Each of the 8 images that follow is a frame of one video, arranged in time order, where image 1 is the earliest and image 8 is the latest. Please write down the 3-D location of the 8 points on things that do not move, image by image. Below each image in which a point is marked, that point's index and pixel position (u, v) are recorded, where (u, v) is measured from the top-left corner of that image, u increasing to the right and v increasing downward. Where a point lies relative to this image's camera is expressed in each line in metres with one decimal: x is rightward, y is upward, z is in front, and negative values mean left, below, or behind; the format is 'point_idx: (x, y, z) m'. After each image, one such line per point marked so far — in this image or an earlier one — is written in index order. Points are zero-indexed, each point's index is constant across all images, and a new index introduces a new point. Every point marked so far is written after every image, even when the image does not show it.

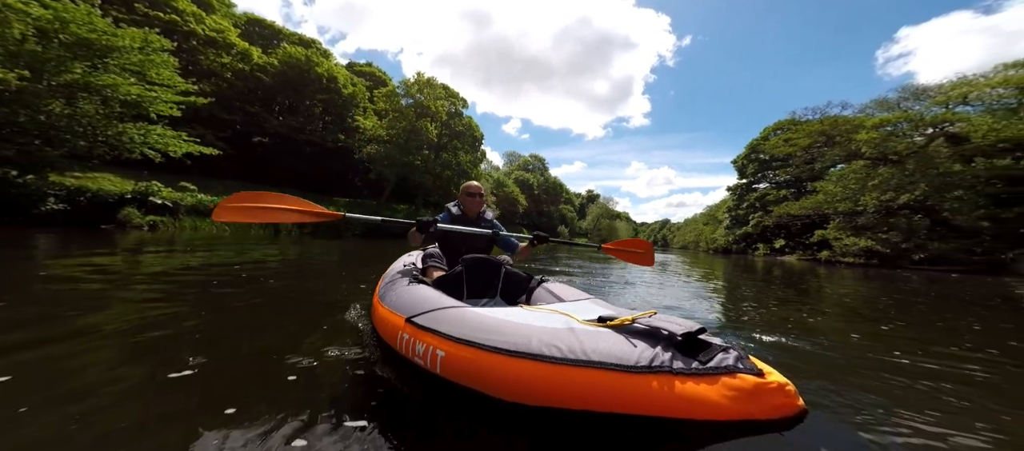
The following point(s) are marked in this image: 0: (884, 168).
0: (+11.8, +2.0, +10.7) m
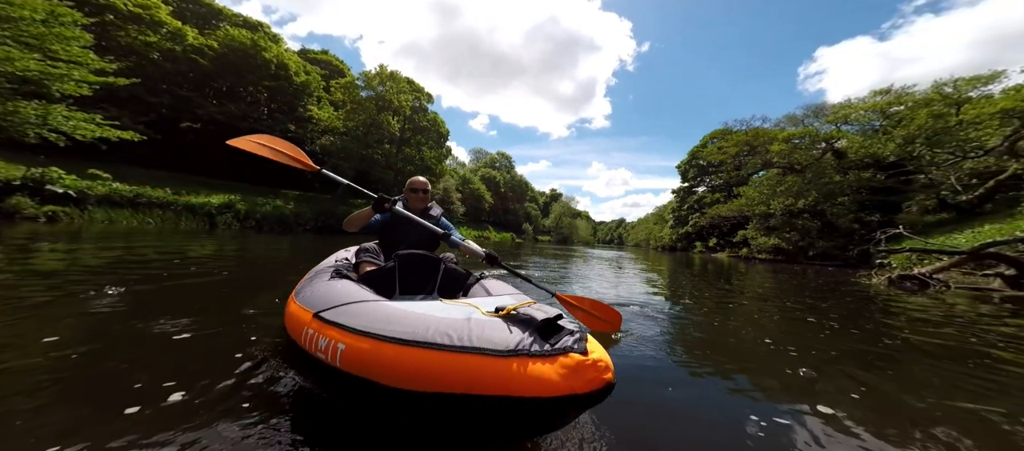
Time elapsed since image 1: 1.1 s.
0: (+10.1, +1.9, +12.2) m
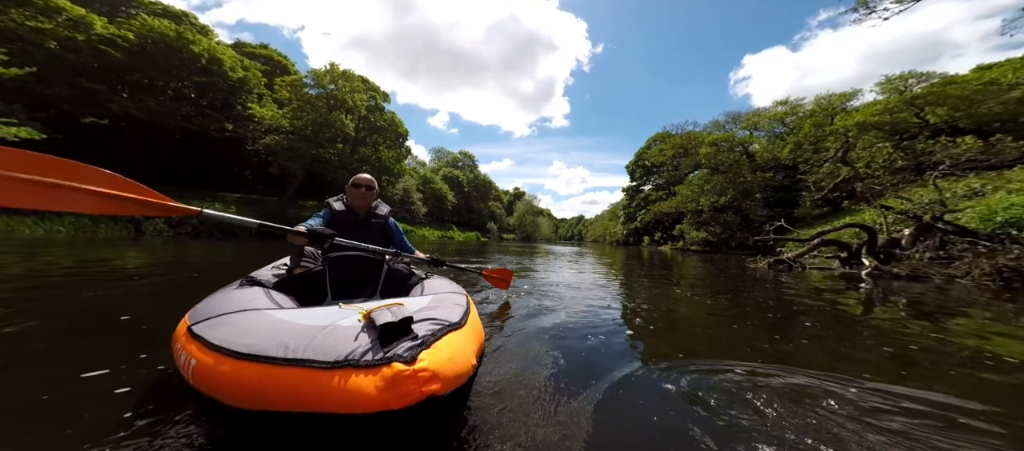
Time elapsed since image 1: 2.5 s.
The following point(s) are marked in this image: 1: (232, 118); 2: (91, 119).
0: (+8.2, +2.2, +13.5) m
1: (-14.5, +5.5, +18.1) m
2: (-17.4, +4.4, +14.5) m
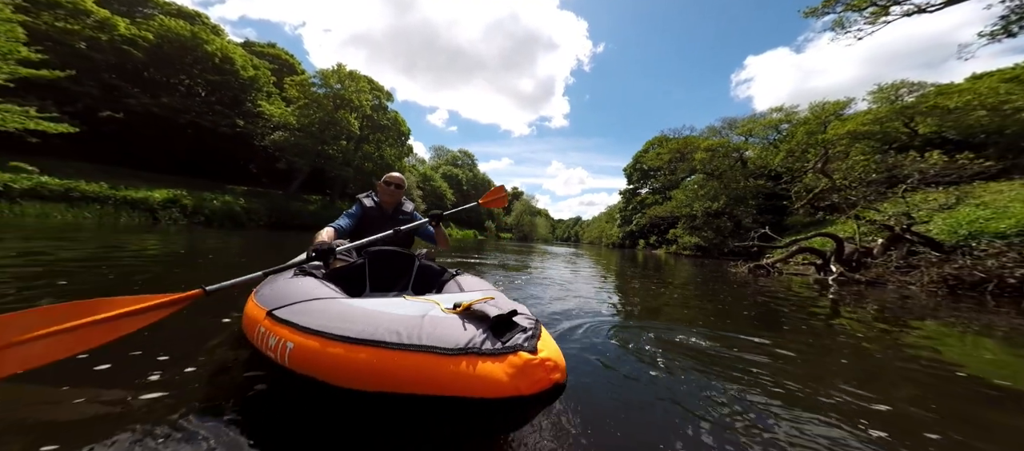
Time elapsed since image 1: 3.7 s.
0: (+8.3, +1.9, +14.0) m
1: (-14.4, +5.9, +18.4) m
2: (-17.3, +4.9, +14.8) m
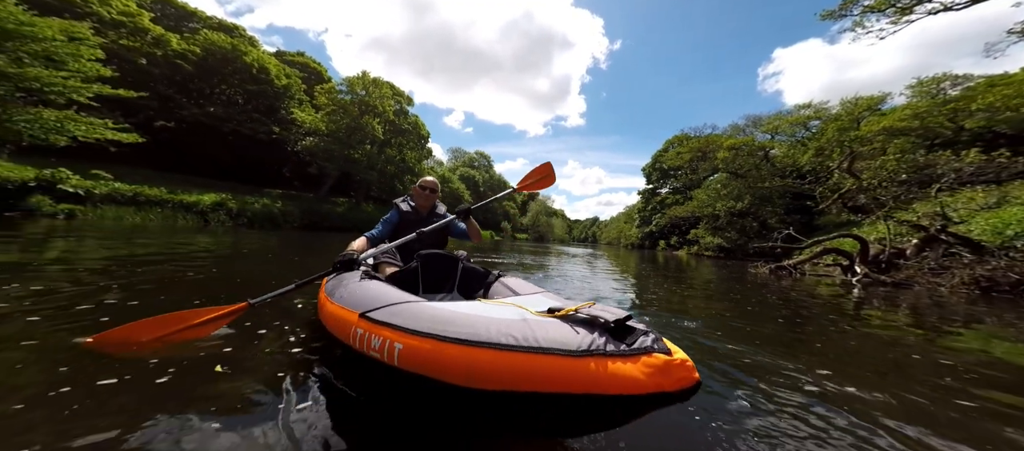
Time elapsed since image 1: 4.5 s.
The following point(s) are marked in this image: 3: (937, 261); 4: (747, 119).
0: (+9.2, +1.9, +14.0) m
1: (-13.3, +5.9, +19.4) m
2: (-16.3, +4.9, +15.9) m
3: (+9.3, -0.8, +7.5) m
4: (+13.4, +6.1, +19.6) m
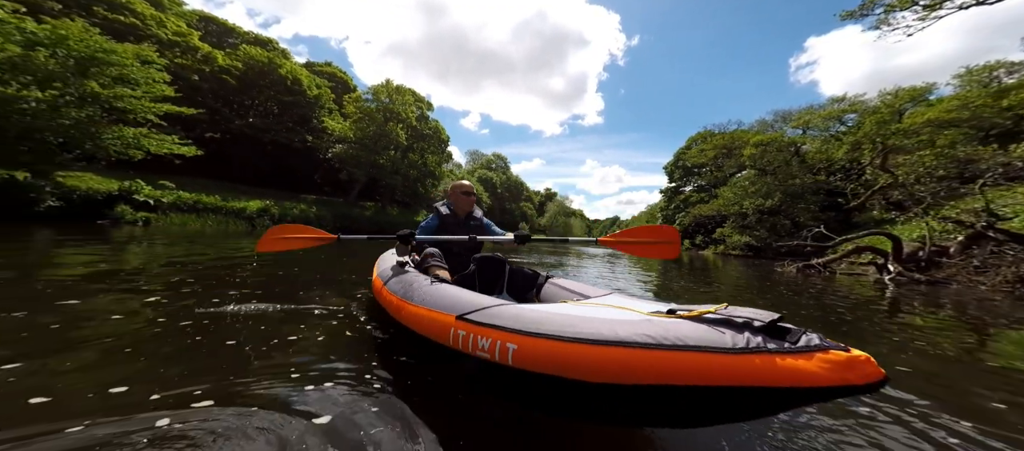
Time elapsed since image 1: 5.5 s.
0: (+10.1, +1.9, +13.8) m
1: (-12.0, +5.7, +20.4) m
2: (-15.3, +4.6, +17.0) m
3: (+10.0, -0.7, +7.3) m
4: (+14.7, +6.2, +19.2) m
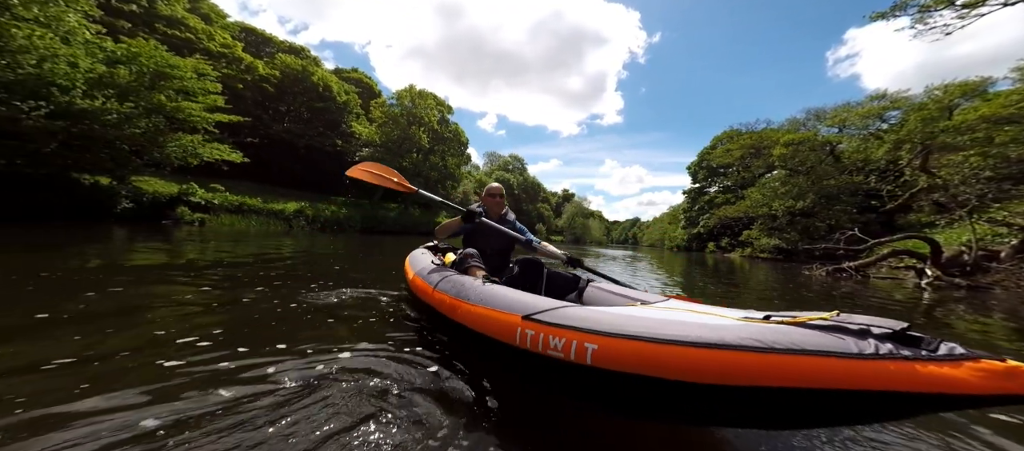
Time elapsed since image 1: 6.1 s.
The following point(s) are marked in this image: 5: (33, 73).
0: (+11.1, +1.8, +13.4) m
1: (-10.7, +5.7, +21.2) m
2: (-14.1, +4.6, +18.0) m
3: (+10.5, -0.8, +6.9) m
4: (+15.9, +6.0, +18.6) m
5: (-9.0, +2.9, +6.5) m
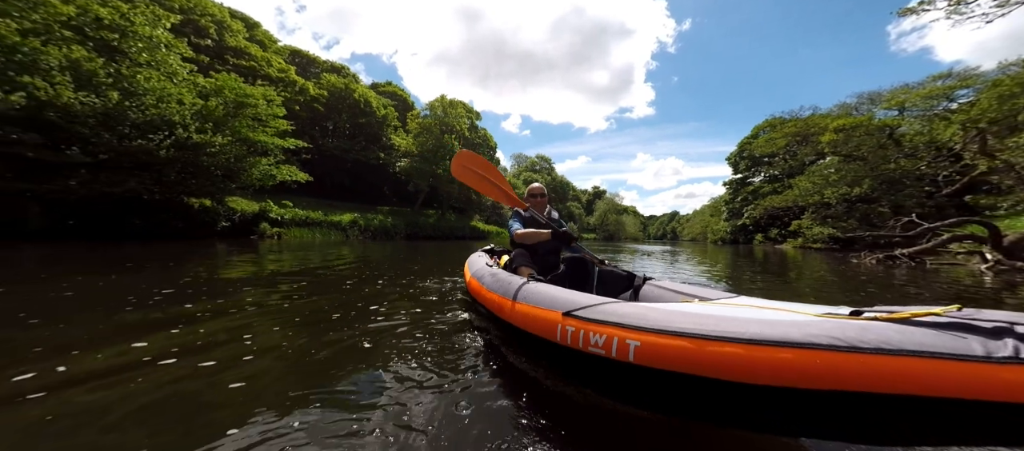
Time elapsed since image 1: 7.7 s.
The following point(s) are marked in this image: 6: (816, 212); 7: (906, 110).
0: (+12.5, +2.3, +12.7) m
1: (-8.6, +5.2, +22.5) m
2: (-12.3, +4.0, +19.6) m
3: (+11.5, -0.3, +6.3) m
4: (+17.5, +6.7, +17.4) m
5: (-8.2, +2.5, +7.7) m
6: (+12.1, +0.5, +13.8) m
7: (+14.9, +4.4, +13.2) m
